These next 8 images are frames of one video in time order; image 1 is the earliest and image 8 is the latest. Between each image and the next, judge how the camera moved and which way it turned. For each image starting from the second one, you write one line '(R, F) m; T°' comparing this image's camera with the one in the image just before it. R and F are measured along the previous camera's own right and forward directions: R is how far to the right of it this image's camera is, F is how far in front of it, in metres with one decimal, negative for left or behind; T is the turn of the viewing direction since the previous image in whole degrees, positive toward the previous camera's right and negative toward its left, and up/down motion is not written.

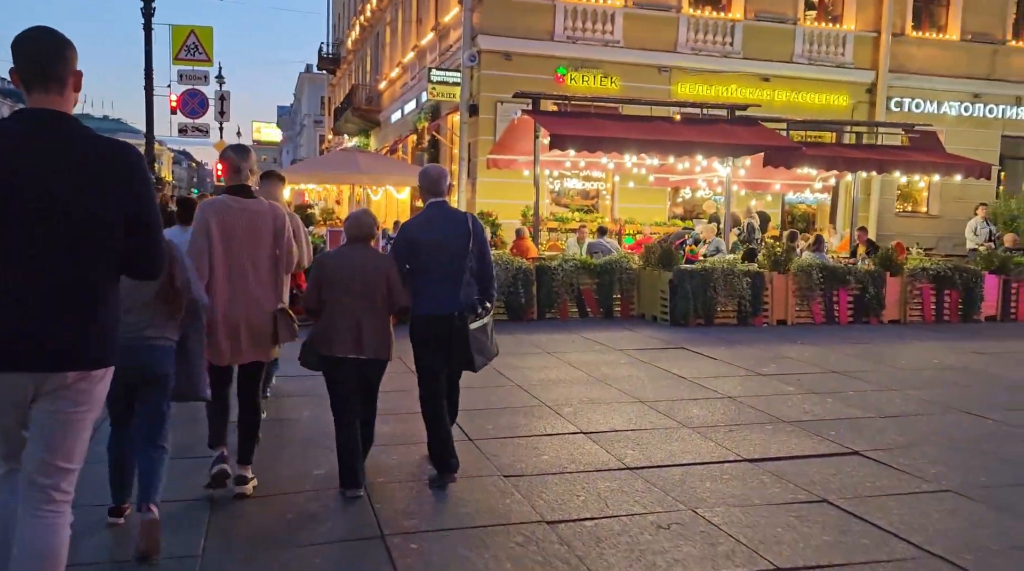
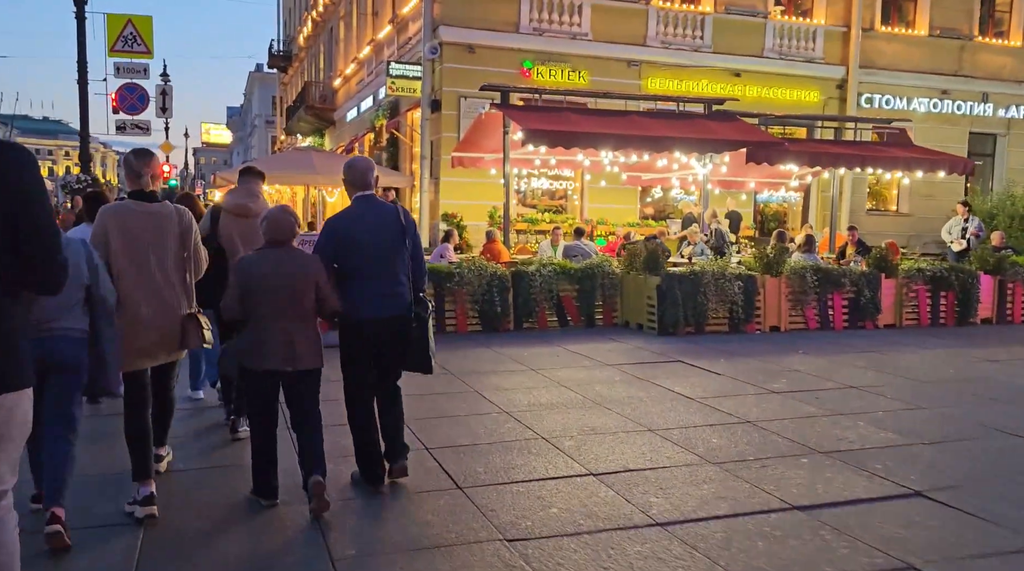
(-0.2, +1.0) m; +3°
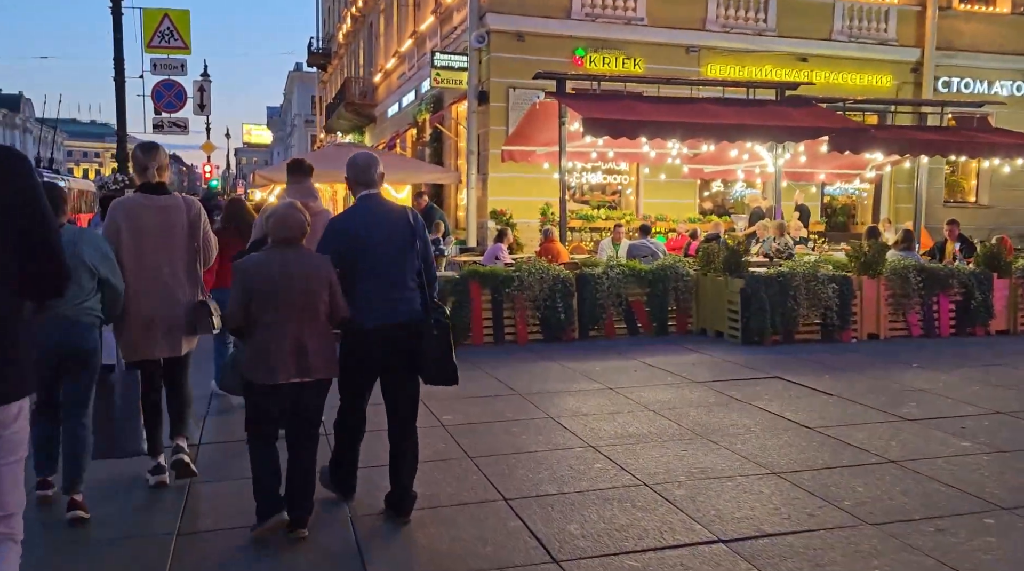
(-0.3, +1.1) m; -2°
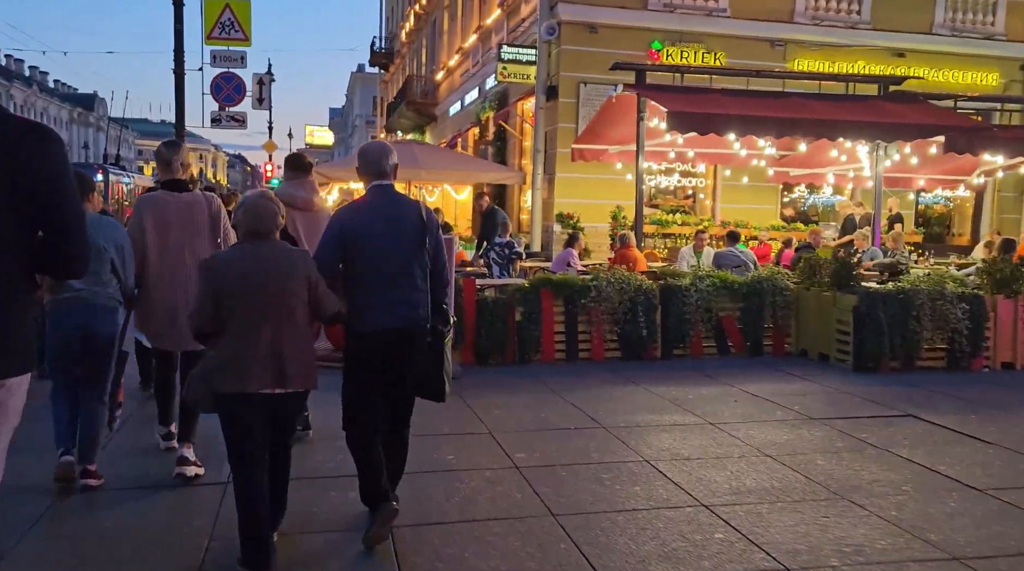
(-0.2, +1.1) m; -3°
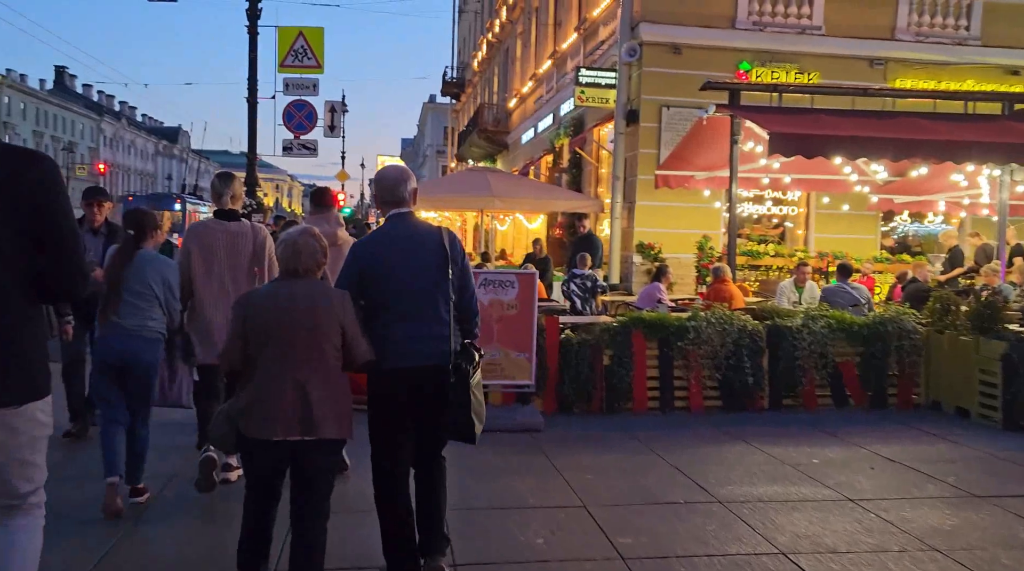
(-0.2, +1.0) m; -4°
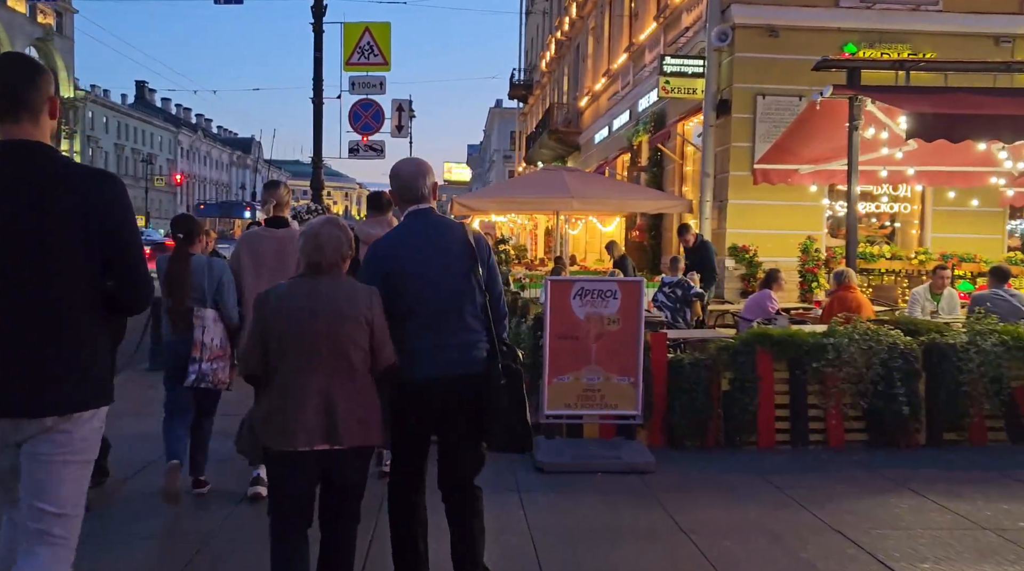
(-0.2, +1.4) m; -4°
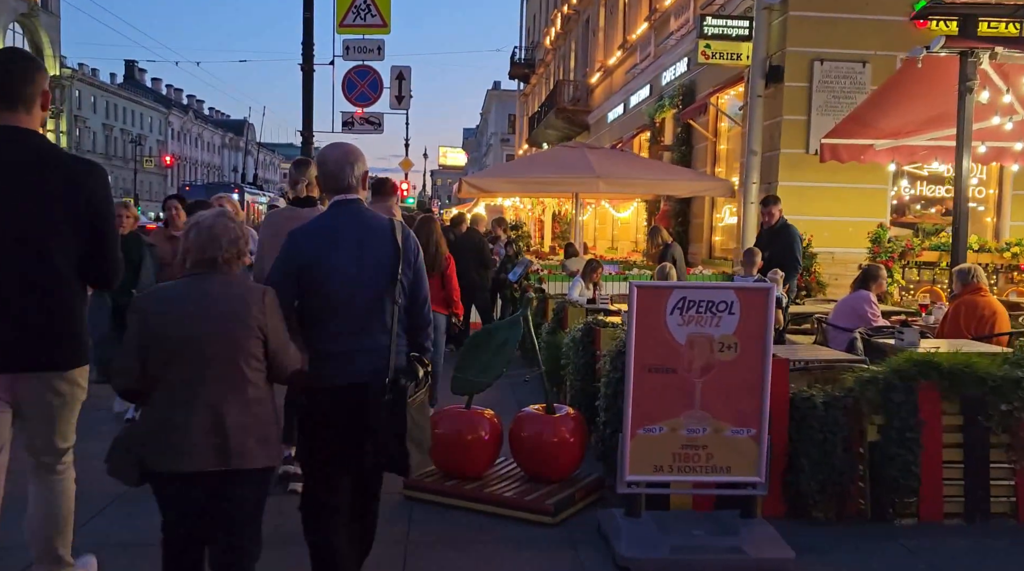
(-0.4, +2.2) m; 0°
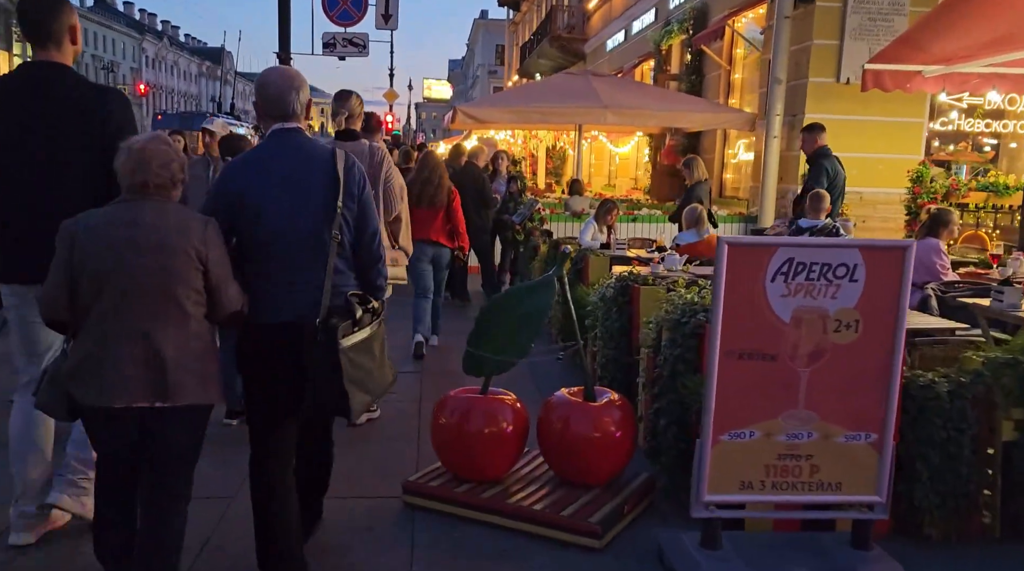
(-0.2, +1.2) m; +1°
